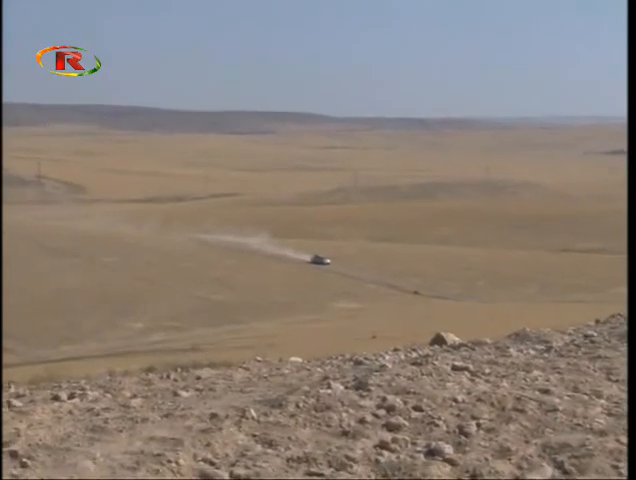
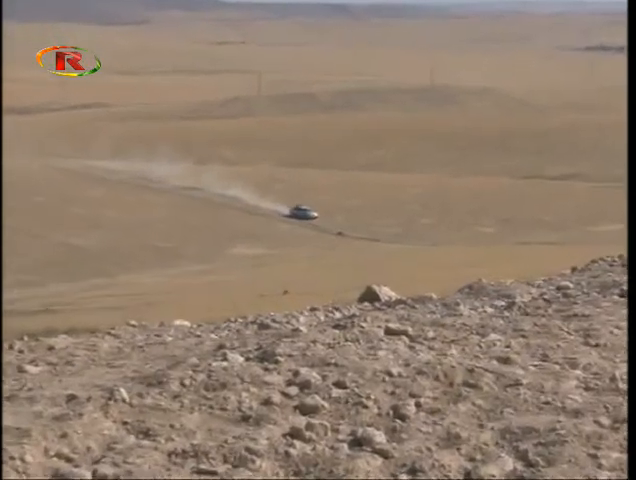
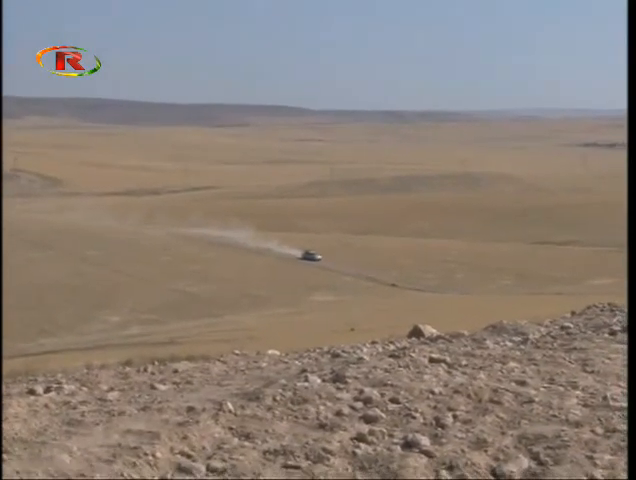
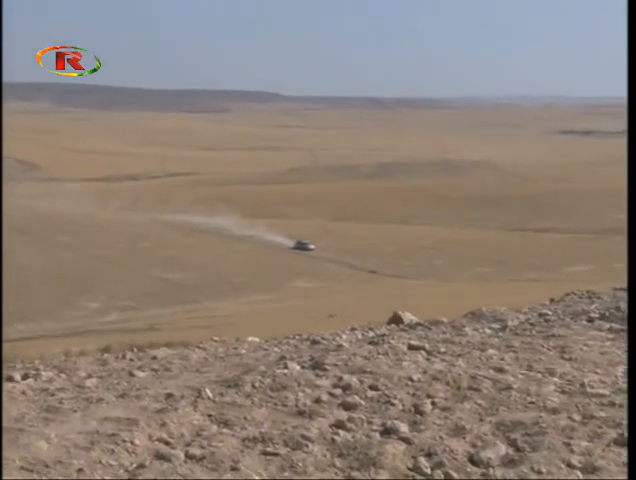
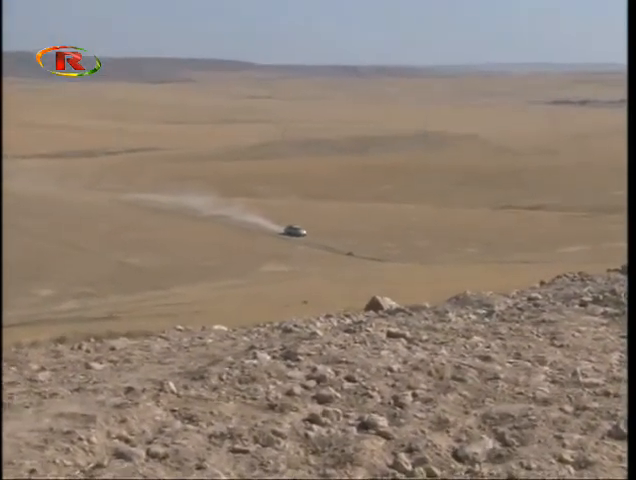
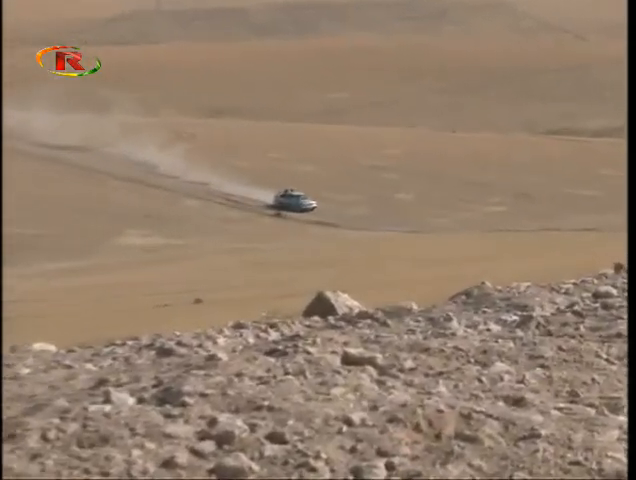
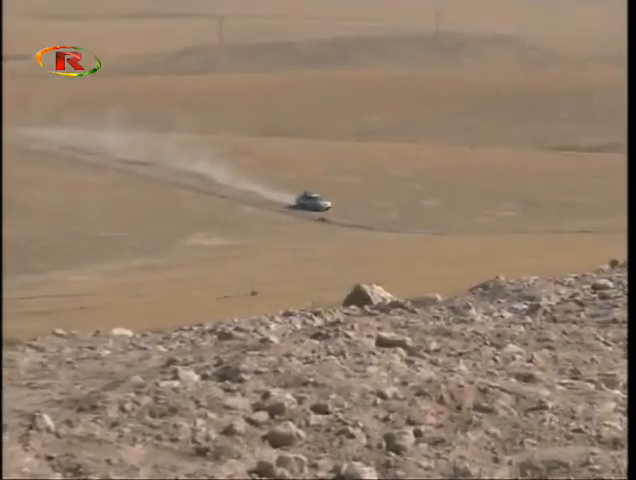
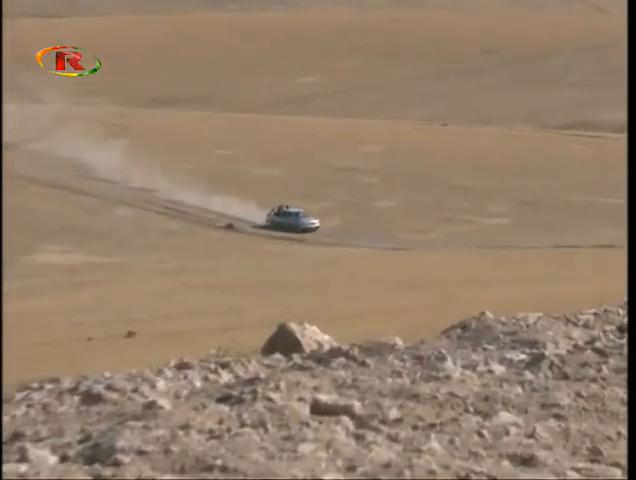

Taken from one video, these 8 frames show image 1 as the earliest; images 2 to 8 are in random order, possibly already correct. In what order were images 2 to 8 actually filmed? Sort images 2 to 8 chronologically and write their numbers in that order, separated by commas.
3, 4, 5, 2, 7, 6, 8
